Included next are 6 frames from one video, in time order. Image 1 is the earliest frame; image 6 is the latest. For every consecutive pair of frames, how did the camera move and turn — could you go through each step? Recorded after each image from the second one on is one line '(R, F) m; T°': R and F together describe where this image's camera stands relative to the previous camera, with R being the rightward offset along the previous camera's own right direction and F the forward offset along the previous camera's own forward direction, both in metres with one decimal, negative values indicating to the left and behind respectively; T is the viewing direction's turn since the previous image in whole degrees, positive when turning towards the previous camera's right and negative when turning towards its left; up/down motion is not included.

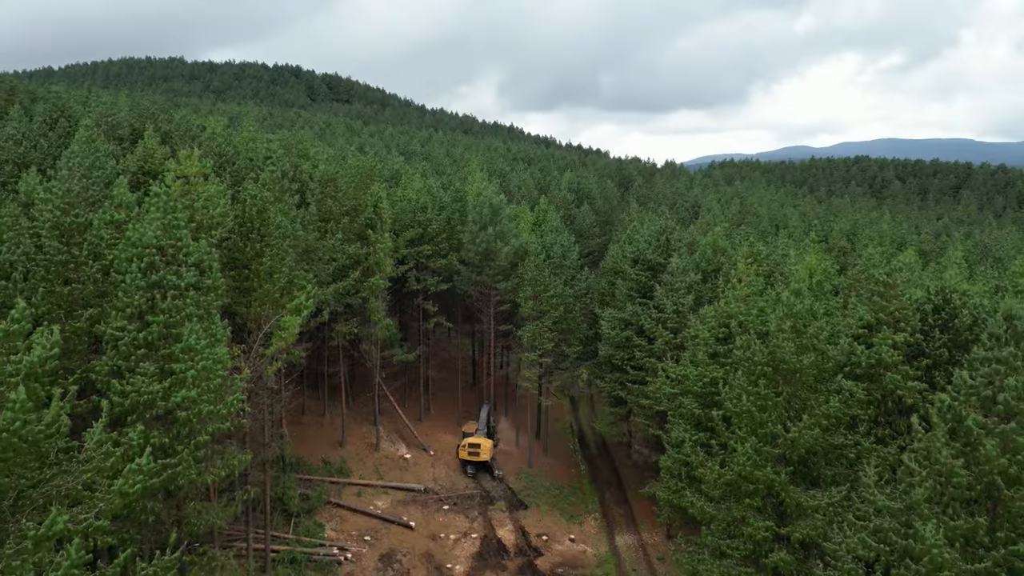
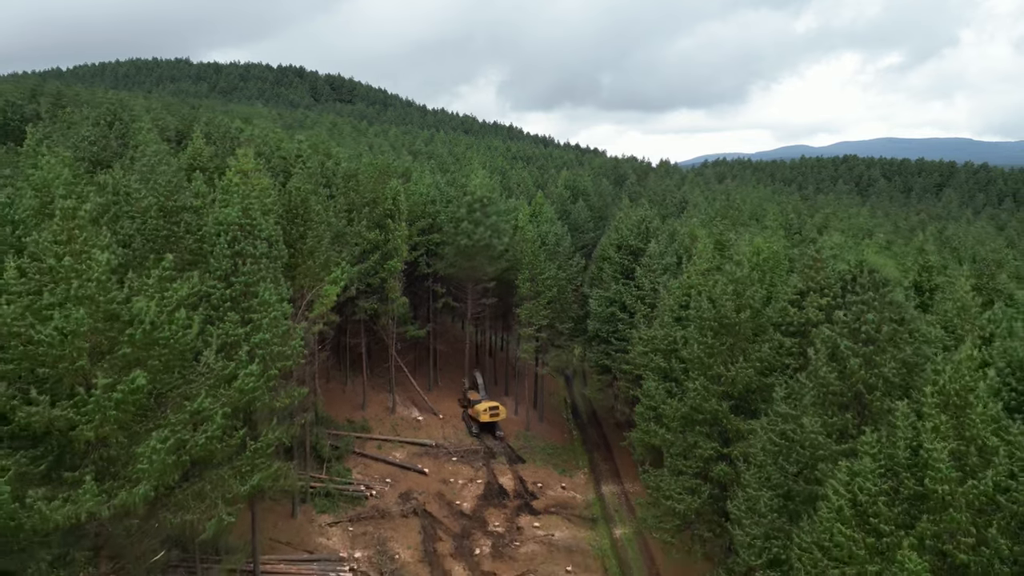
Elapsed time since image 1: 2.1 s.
(0.0, -4.6) m; 0°
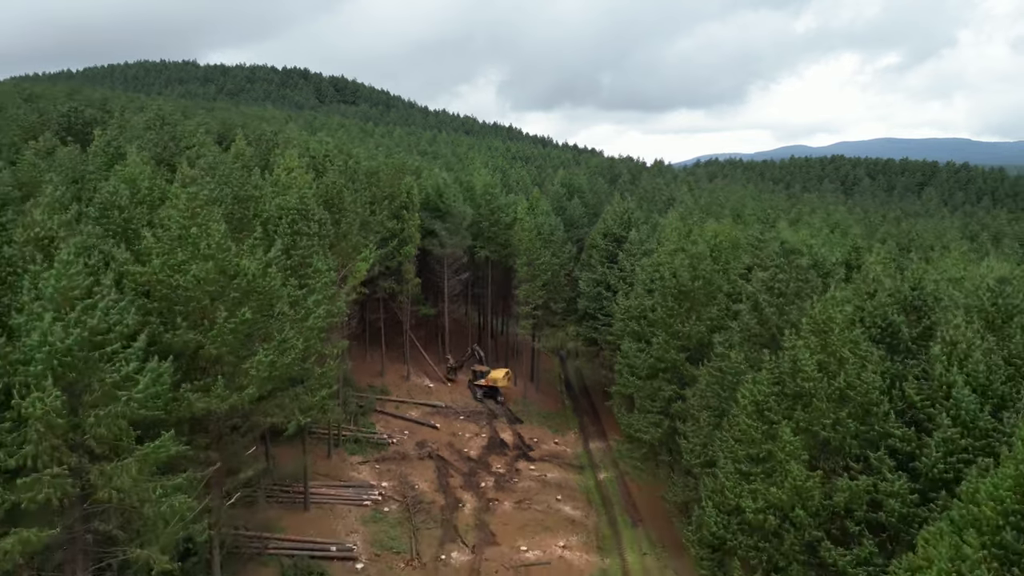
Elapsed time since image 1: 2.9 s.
(0.0, -5.4) m; 0°
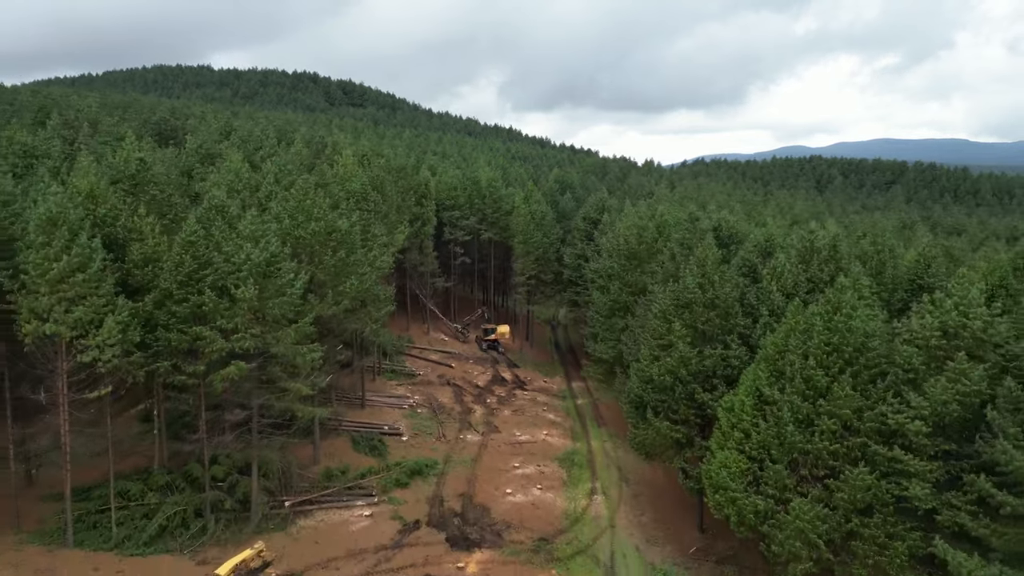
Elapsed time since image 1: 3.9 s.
(+0.2, -11.0) m; 0°
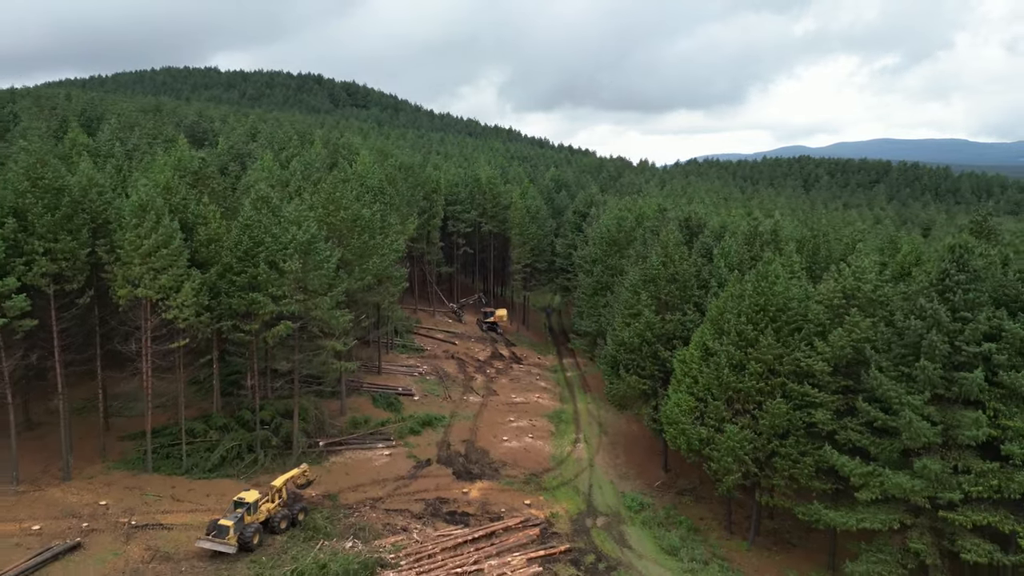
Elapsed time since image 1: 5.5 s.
(+0.3, -6.0) m; 0°
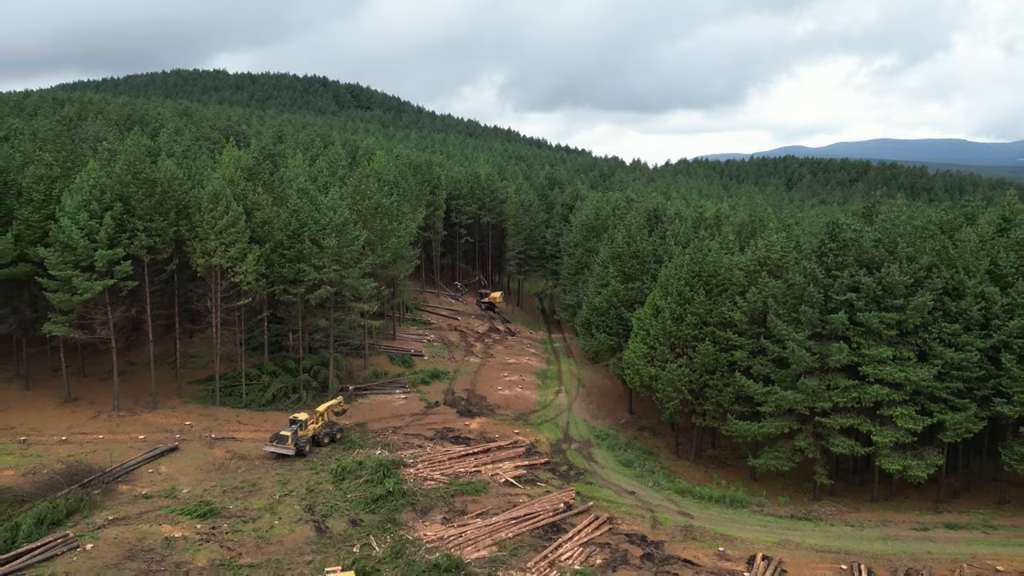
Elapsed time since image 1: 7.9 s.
(+0.5, -8.2) m; 0°
